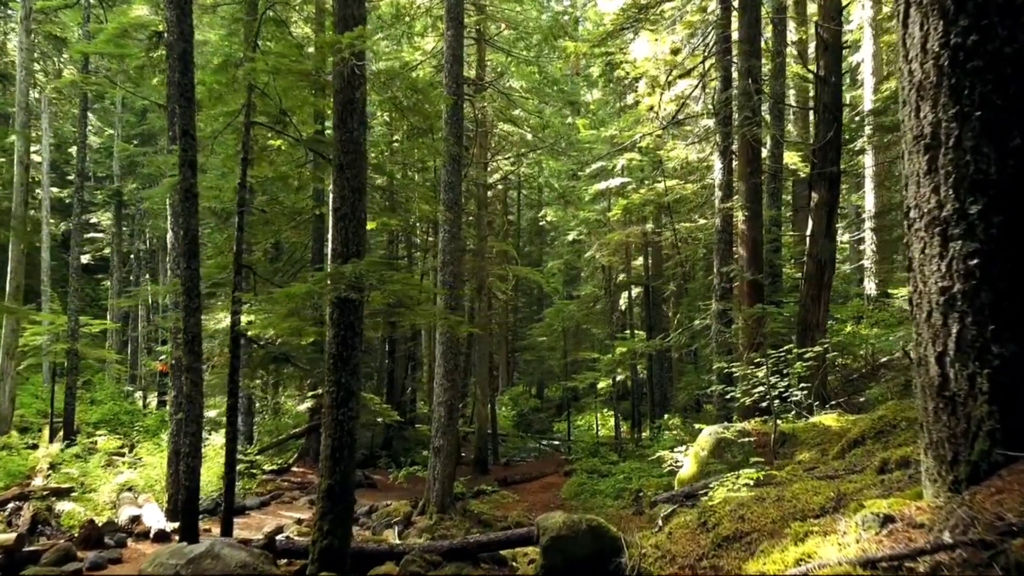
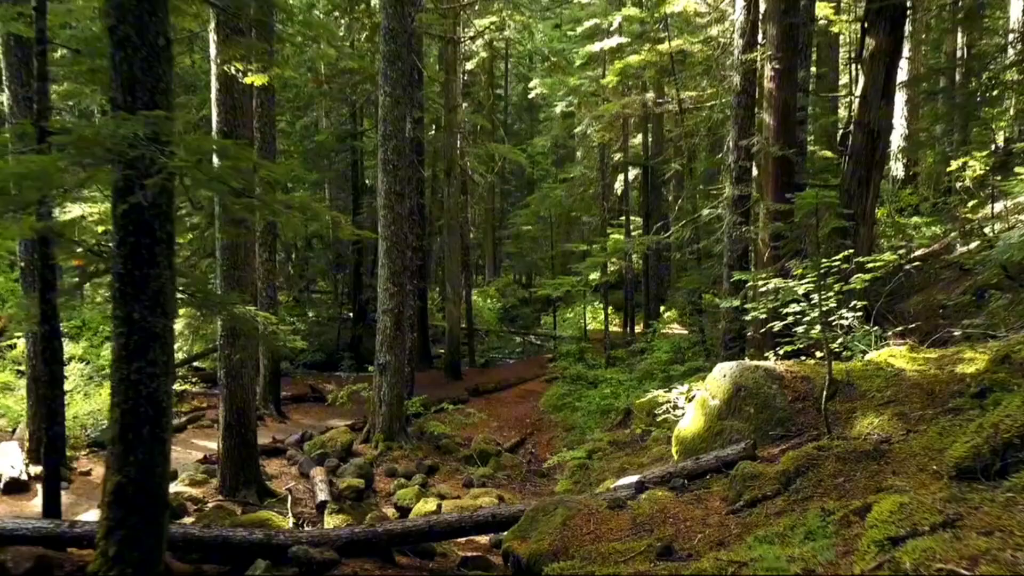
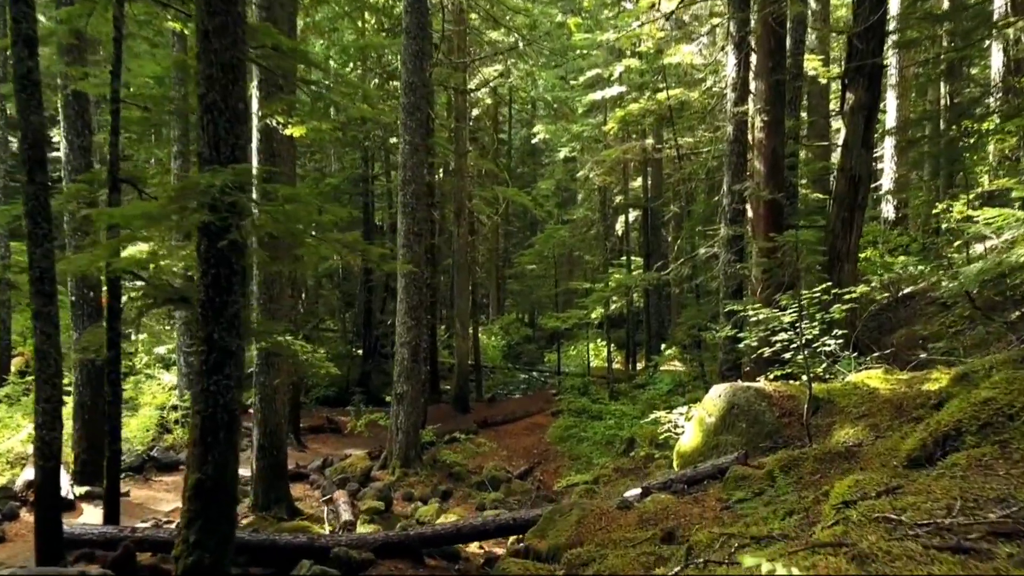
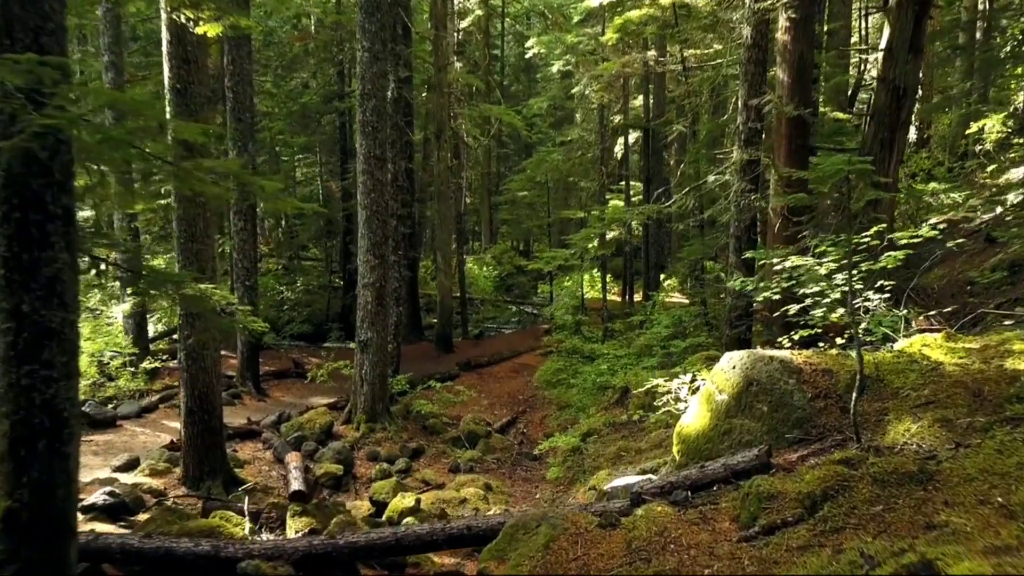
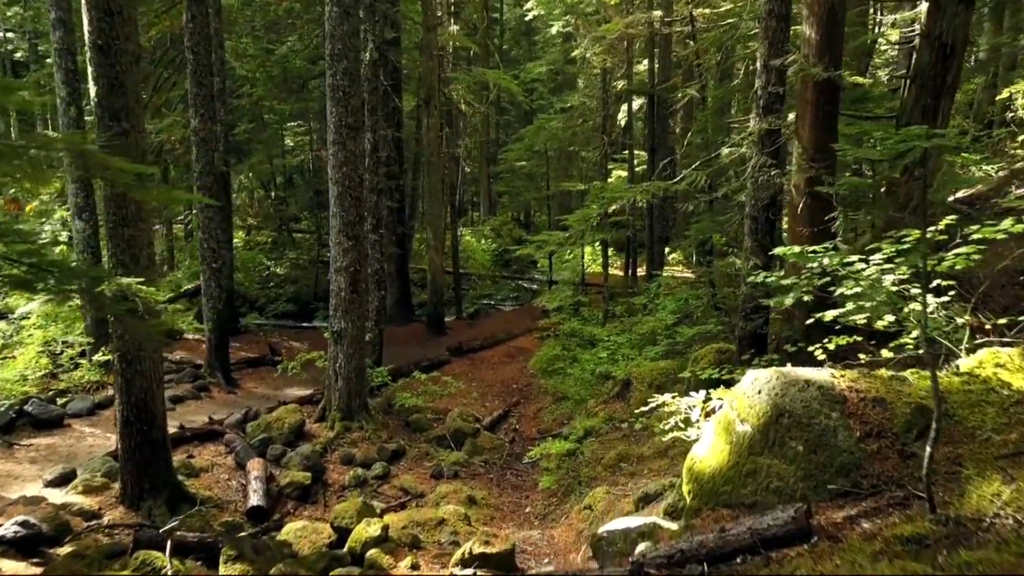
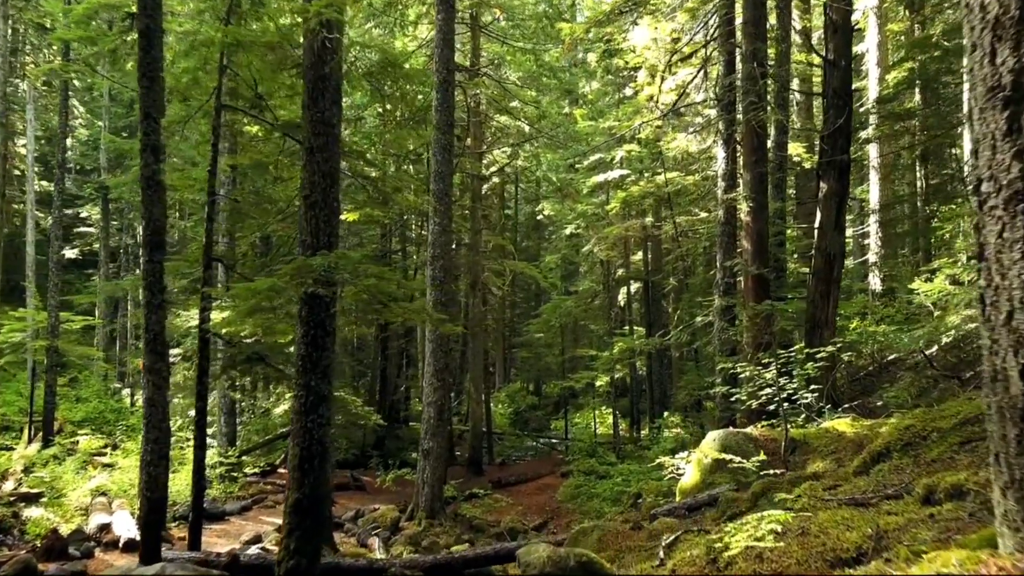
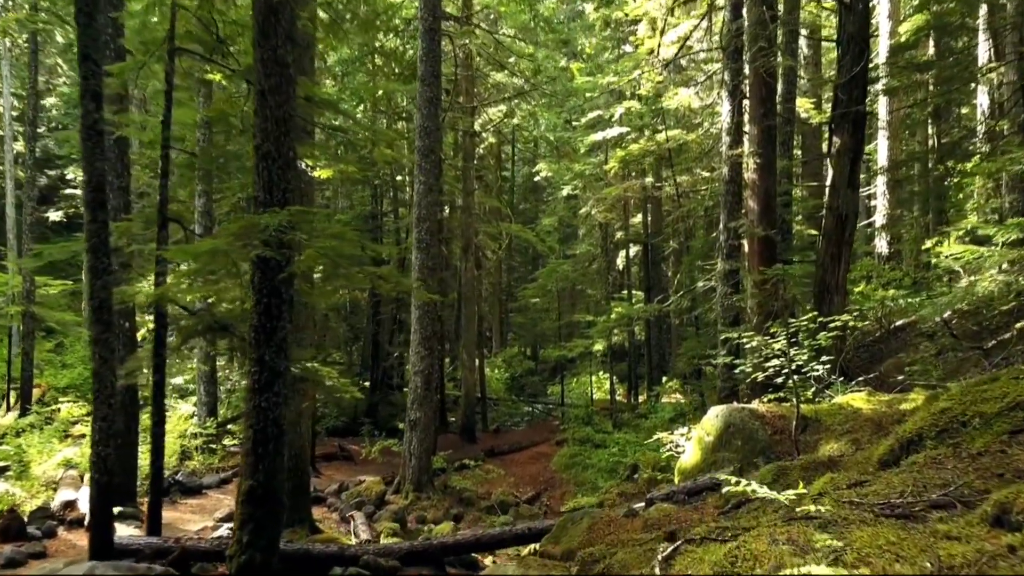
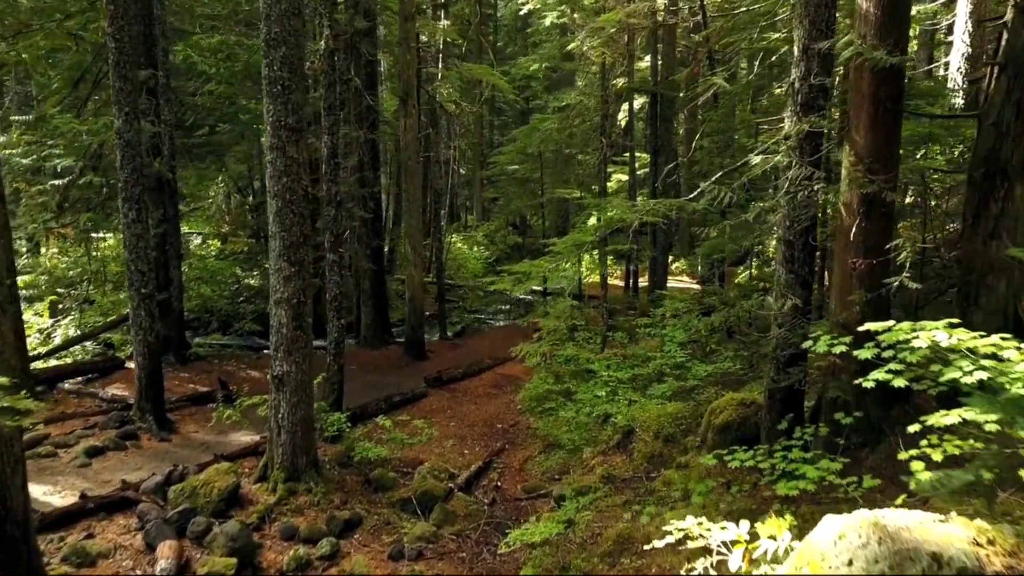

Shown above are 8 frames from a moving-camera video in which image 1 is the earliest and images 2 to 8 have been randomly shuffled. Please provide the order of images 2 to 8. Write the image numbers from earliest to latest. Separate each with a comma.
6, 7, 3, 2, 4, 5, 8
